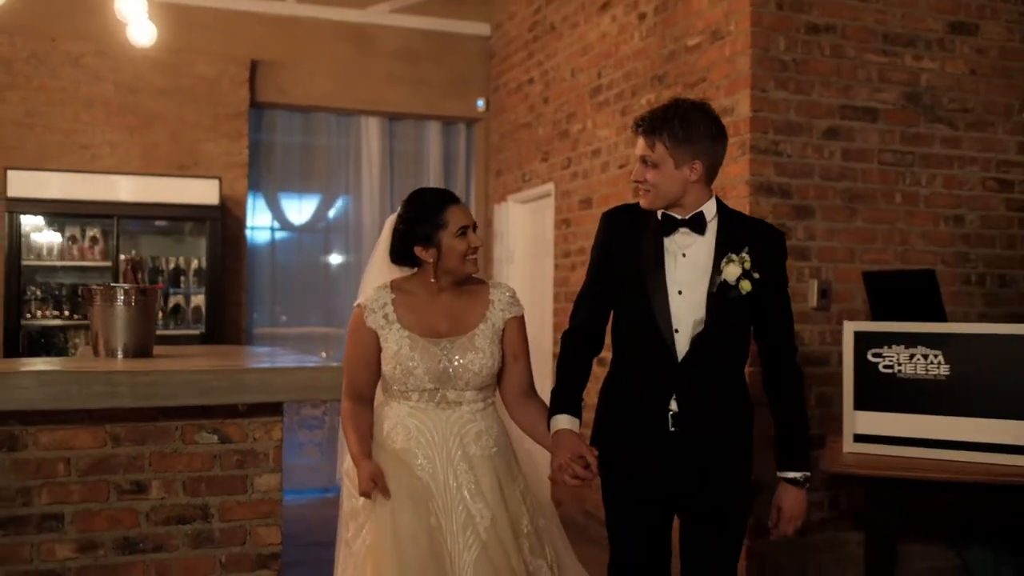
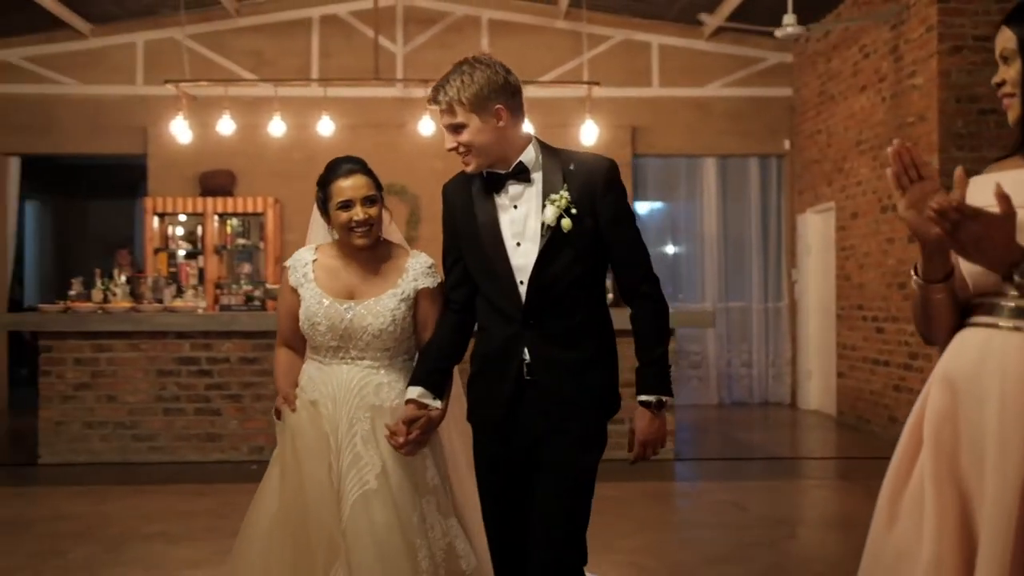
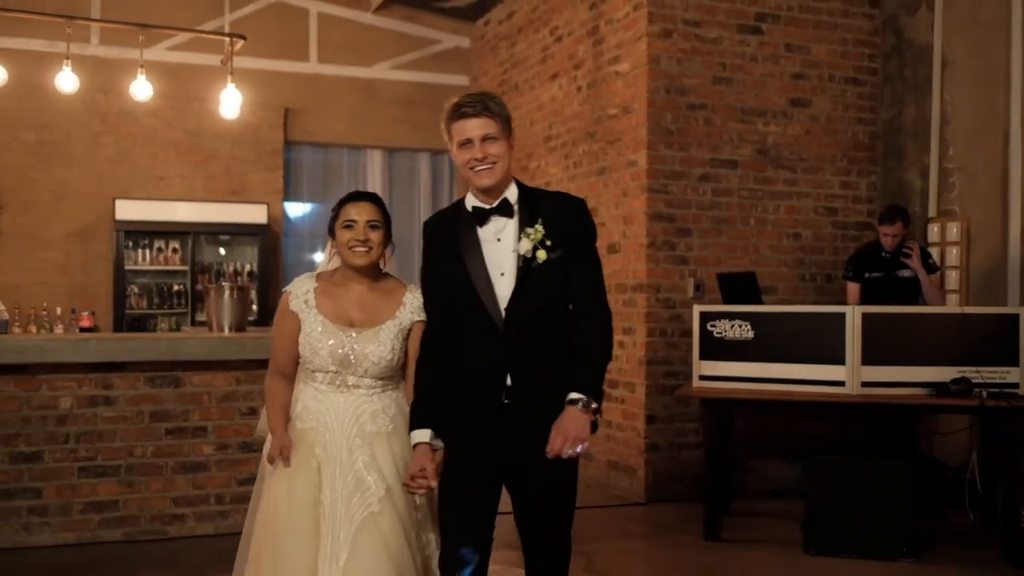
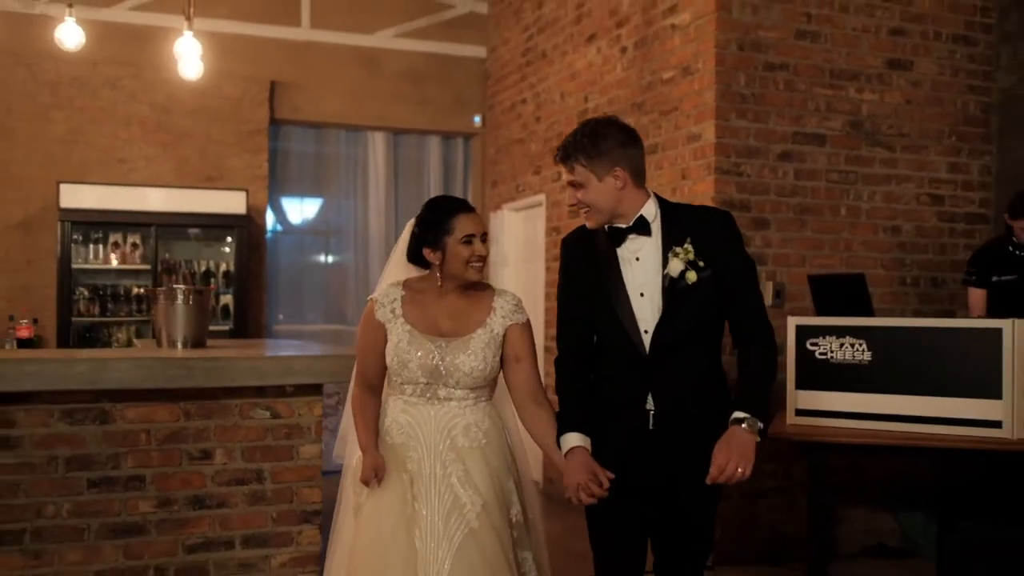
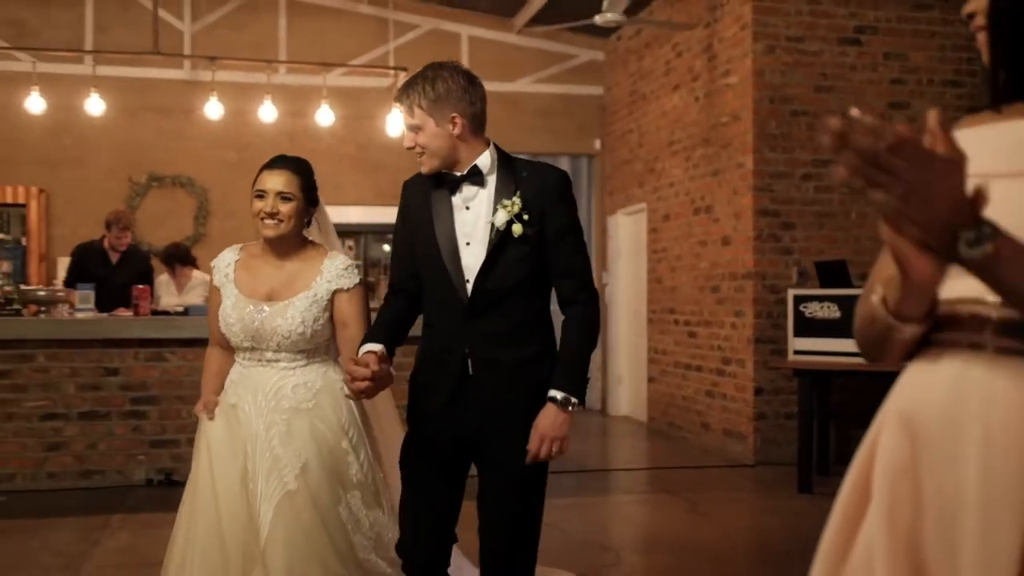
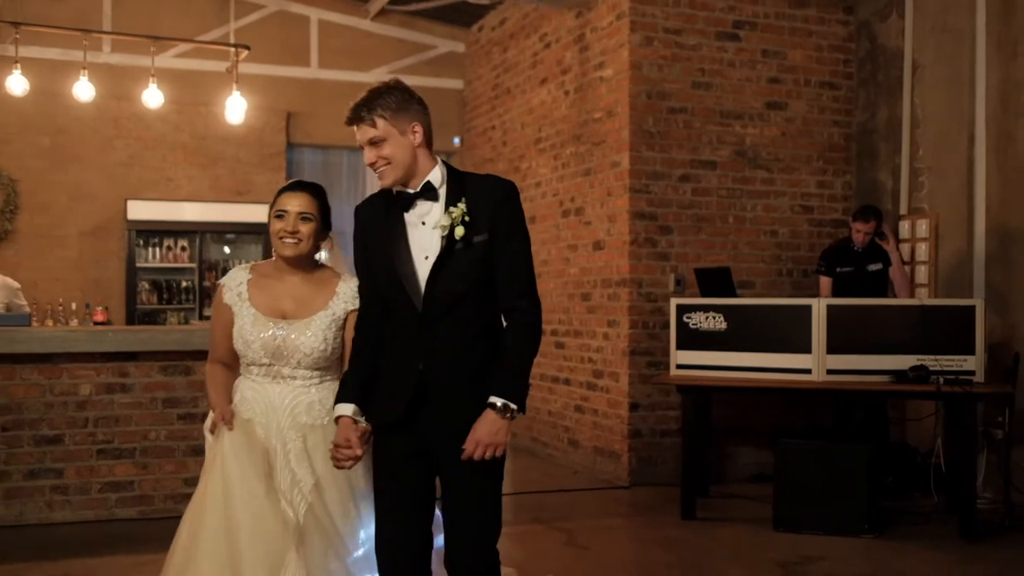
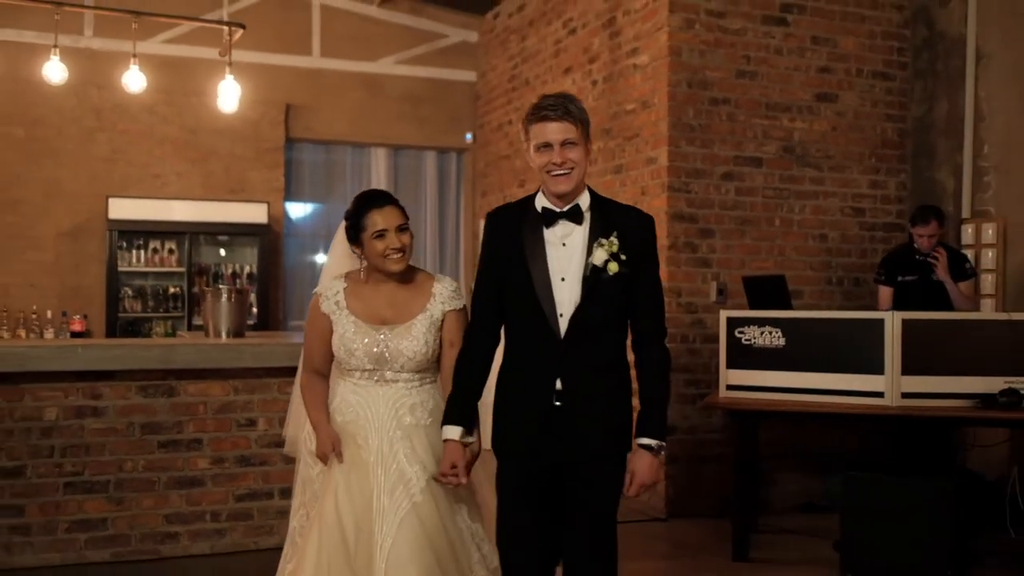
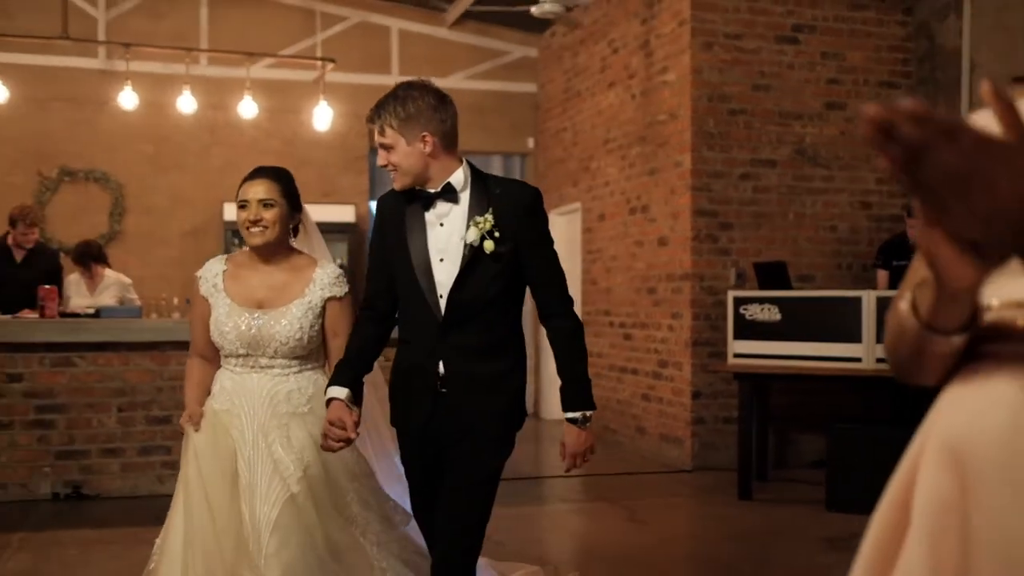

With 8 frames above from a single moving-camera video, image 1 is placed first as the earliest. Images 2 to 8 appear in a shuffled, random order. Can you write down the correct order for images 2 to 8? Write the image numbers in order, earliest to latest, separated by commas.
4, 7, 3, 6, 8, 5, 2
